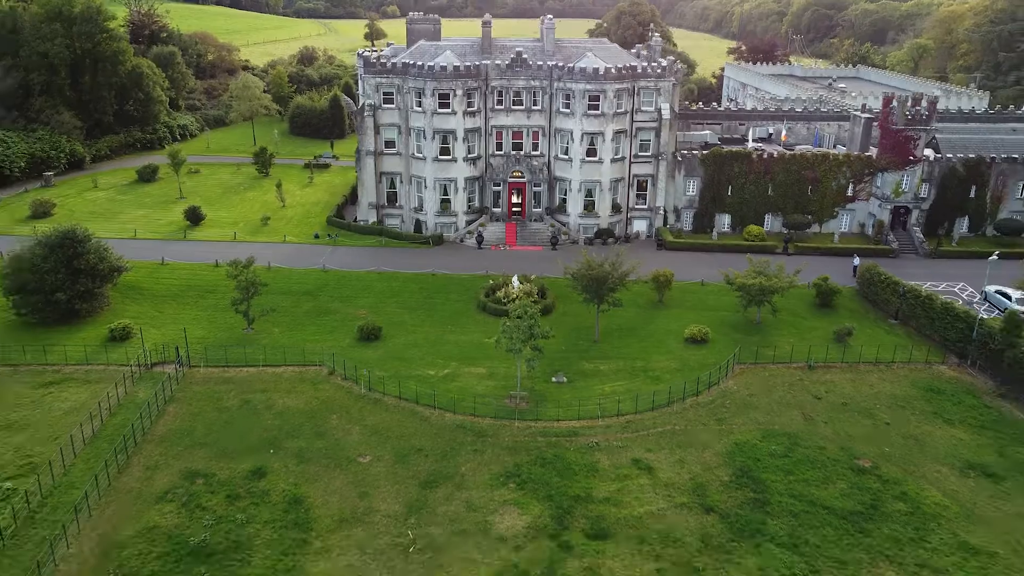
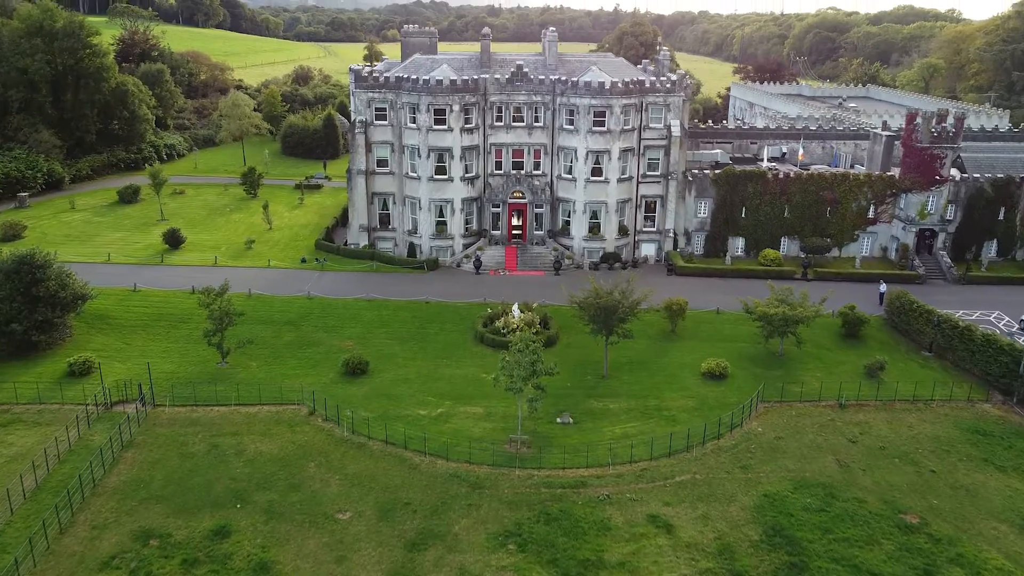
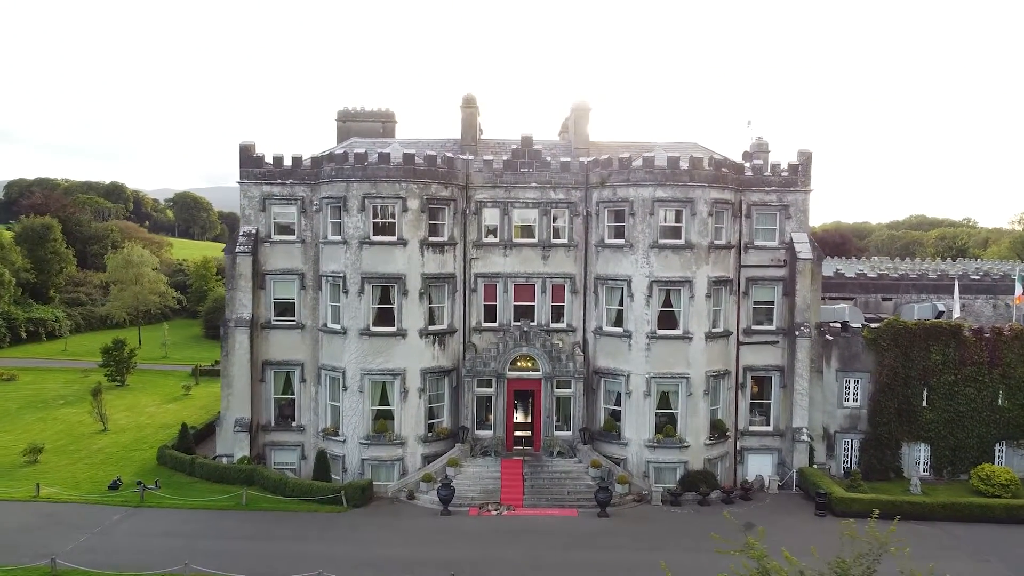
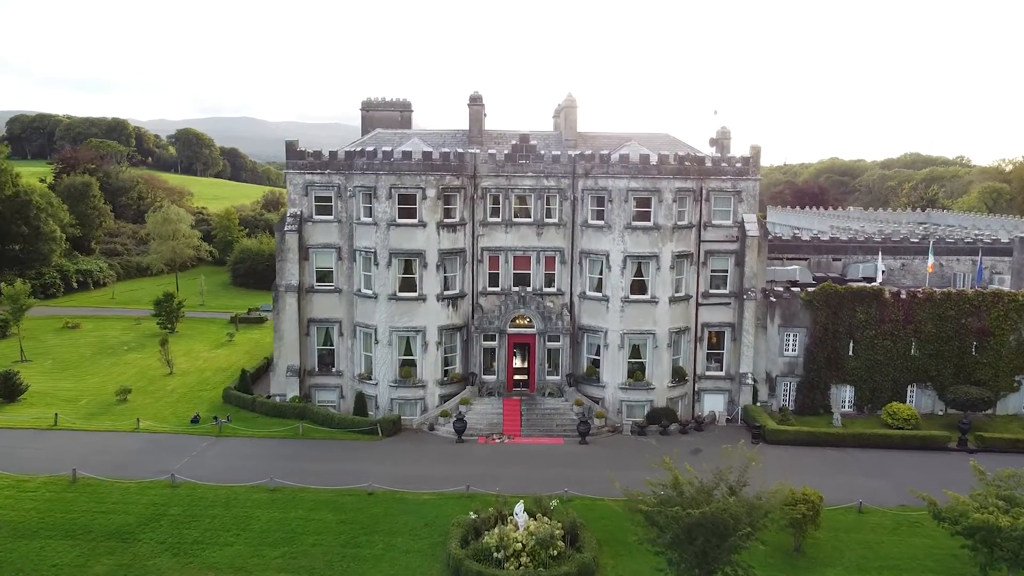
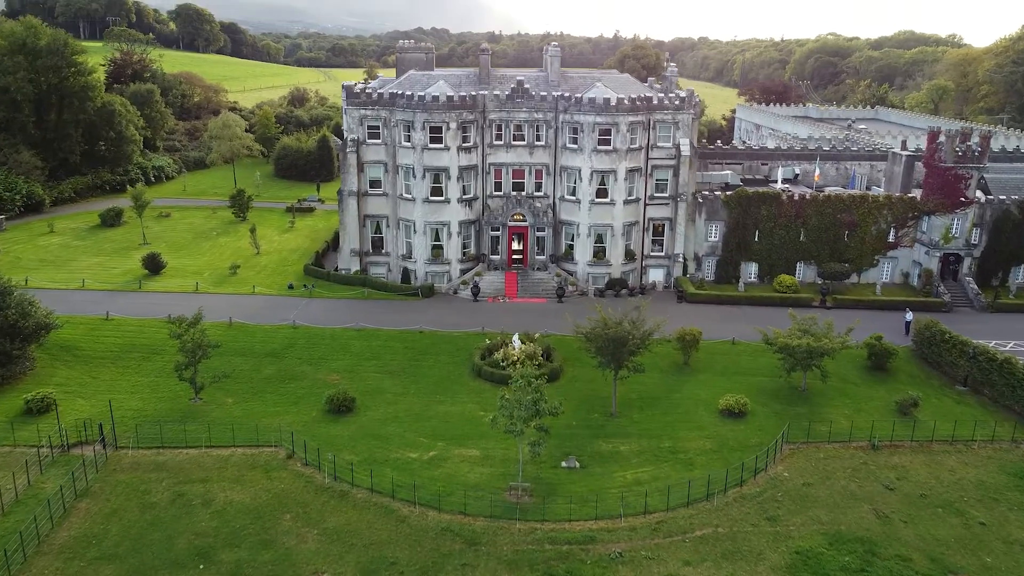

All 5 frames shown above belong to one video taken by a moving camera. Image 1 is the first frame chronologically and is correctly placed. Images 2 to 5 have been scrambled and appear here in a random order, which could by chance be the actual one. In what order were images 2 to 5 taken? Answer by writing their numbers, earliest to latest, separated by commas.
2, 5, 4, 3
